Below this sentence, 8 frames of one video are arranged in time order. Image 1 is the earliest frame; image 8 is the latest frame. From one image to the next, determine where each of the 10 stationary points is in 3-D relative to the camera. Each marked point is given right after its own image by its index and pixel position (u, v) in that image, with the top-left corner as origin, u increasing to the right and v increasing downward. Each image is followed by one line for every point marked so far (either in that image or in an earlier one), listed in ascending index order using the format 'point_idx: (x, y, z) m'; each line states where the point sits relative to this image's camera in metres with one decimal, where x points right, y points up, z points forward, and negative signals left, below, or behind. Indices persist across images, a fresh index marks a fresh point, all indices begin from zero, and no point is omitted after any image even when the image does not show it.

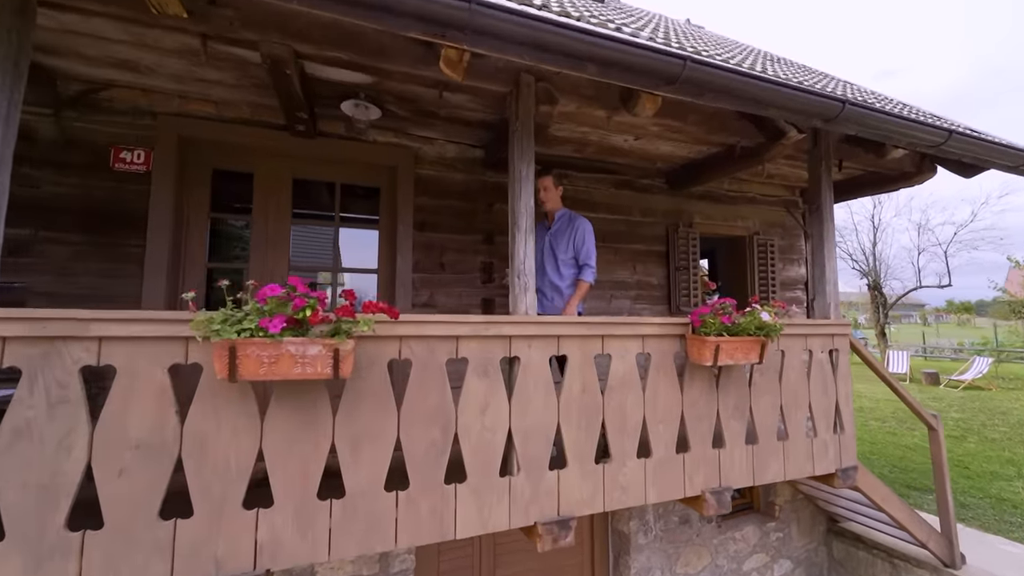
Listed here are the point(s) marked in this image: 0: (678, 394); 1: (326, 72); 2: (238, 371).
0: (+1.3, -0.8, +3.3) m
1: (-1.4, +1.6, +3.1) m
2: (-1.3, -0.4, +2.1) m
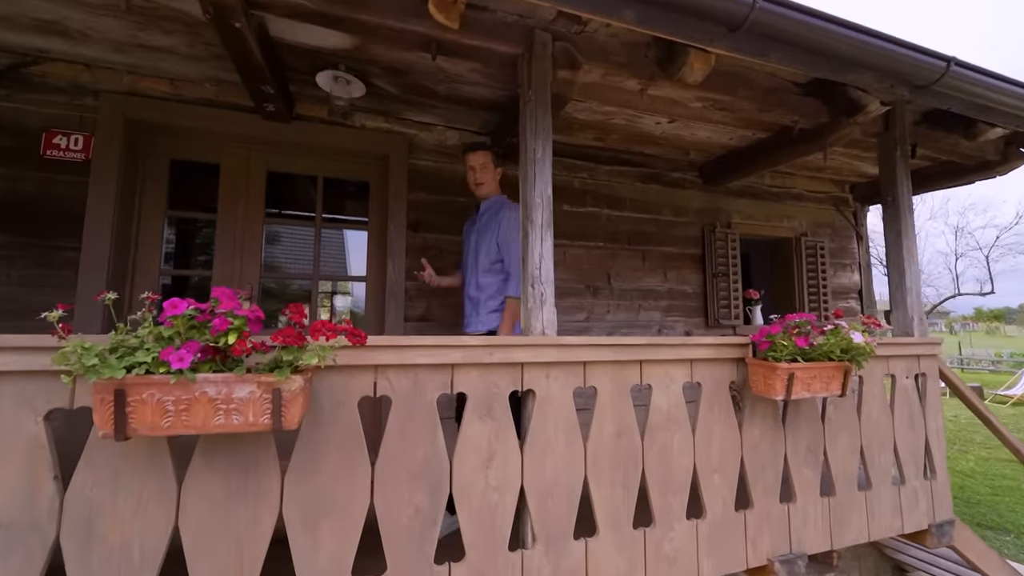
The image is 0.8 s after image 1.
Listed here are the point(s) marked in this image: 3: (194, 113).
0: (+1.4, -0.9, +2.6) m
1: (-1.3, +1.5, +2.5) m
2: (-1.3, -0.5, +1.4) m
3: (-2.3, +1.3, +3.1) m
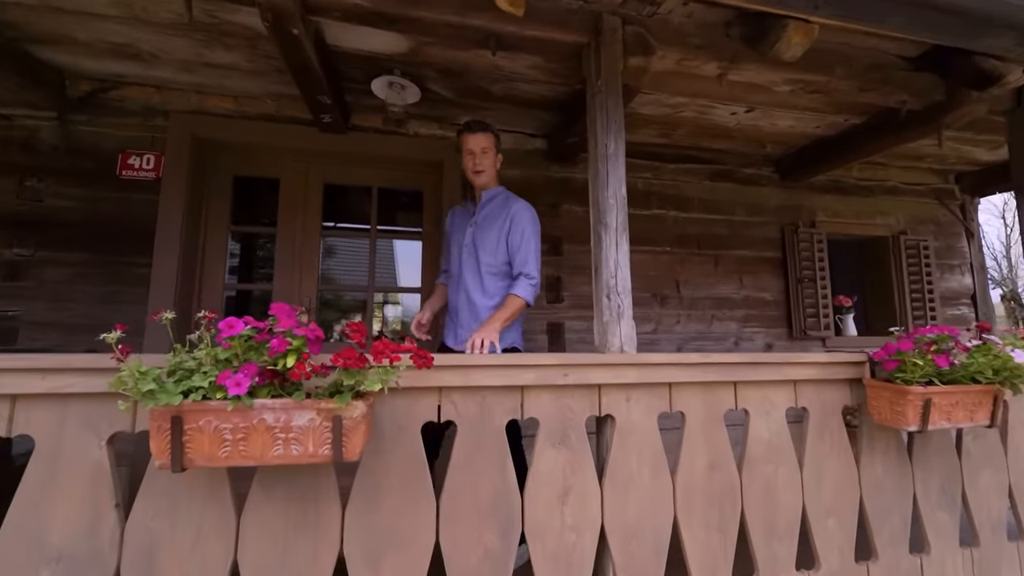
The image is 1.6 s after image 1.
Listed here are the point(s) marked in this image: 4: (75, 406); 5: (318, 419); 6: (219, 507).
0: (+1.8, -0.9, +2.2) m
1: (-0.9, +1.4, +2.4) m
2: (-1.0, -0.5, +1.3) m
3: (-1.9, +1.2, +3.1) m
4: (-1.5, -0.4, +1.5) m
5: (-0.6, -0.4, +1.4) m
6: (-1.1, -0.8, +1.5) m
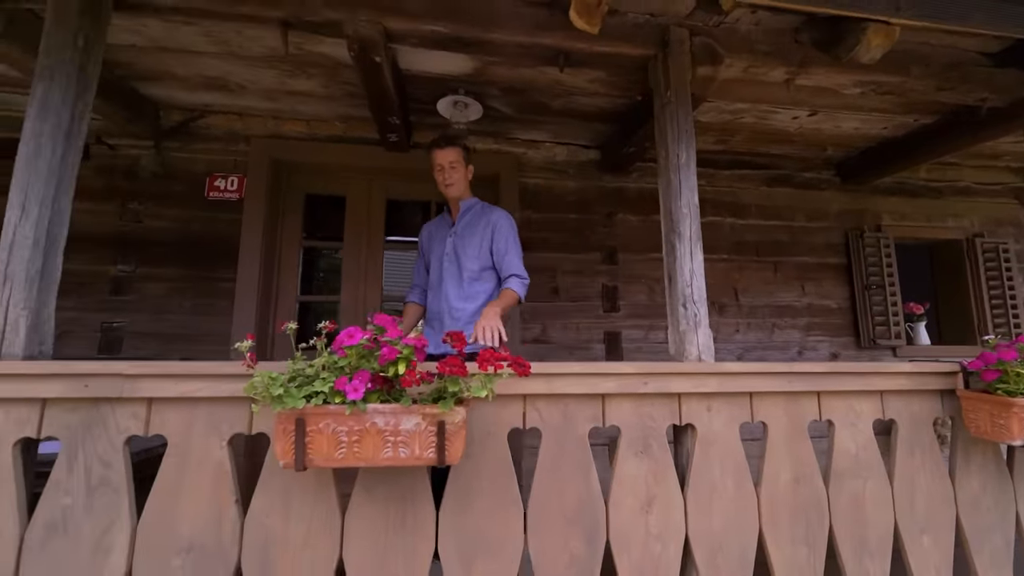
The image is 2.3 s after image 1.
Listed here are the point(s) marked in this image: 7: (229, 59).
0: (+2.1, -1.0, +2.1) m
1: (-0.5, +1.4, +2.5) m
2: (-0.7, -0.6, +1.4) m
3: (-1.5, +1.1, +3.3) m
4: (-1.2, -0.5, +1.6) m
5: (-0.3, -0.5, +1.5) m
6: (-0.7, -0.8, +1.6) m
7: (-1.7, +1.4, +2.6) m
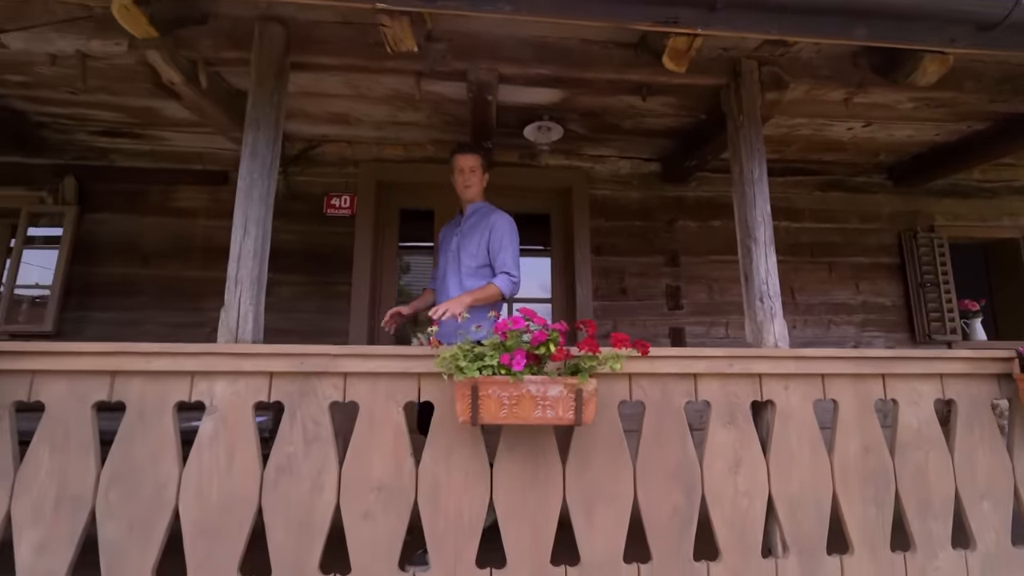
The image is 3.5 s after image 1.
0: (+2.7, -0.9, +2.3) m
1: (+0.1, +1.4, +3.0) m
2: (-0.1, -0.6, +1.9) m
3: (-0.8, +1.1, +3.8) m
4: (-0.6, -0.5, +2.1) m
5: (+0.2, -0.5, +1.9) m
6: (-0.2, -0.8, +2.1) m
7: (-1.1, +1.4, +3.1) m
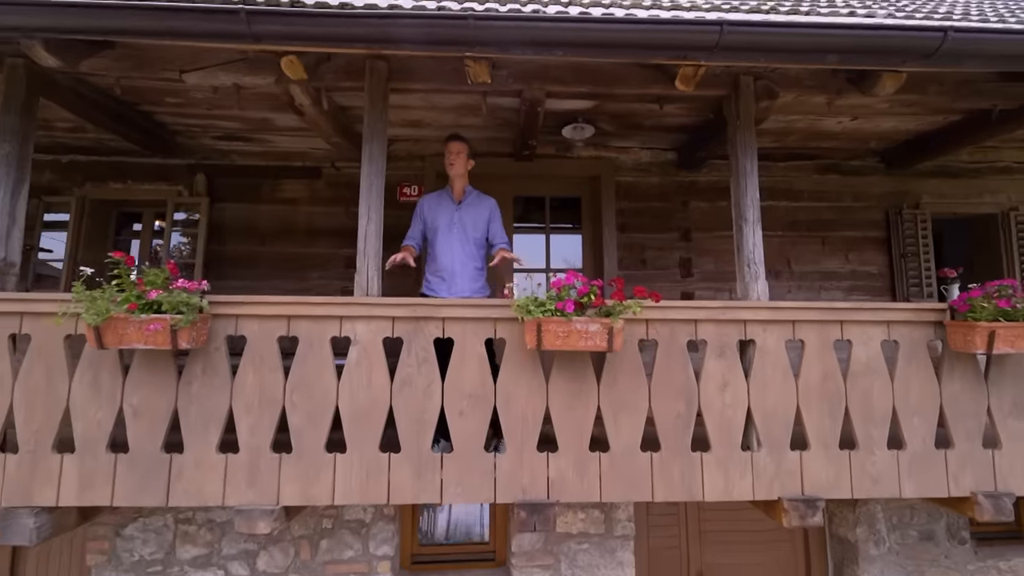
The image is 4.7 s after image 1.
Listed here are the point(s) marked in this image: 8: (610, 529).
0: (+3.1, -0.7, +3.1) m
1: (+0.4, +1.6, +3.7) m
2: (+0.2, -0.4, +2.7) m
3: (-0.4, +1.4, +4.6) m
4: (-0.3, -0.2, +2.9) m
5: (+0.6, -0.3, +2.7) m
6: (+0.2, -0.6, +2.9) m
7: (-0.8, +1.7, +3.9) m
8: (+1.0, -2.3, +4.1) m
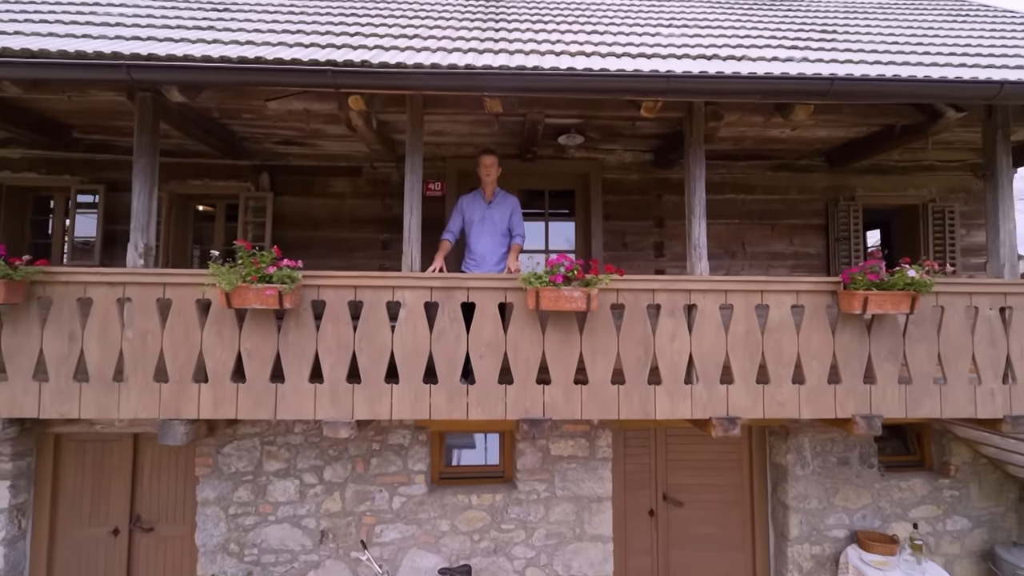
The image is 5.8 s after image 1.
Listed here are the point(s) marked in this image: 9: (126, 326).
0: (+3.1, -0.5, +4.2) m
1: (+0.5, +1.9, +4.7) m
2: (+0.2, -0.2, +3.8) m
3: (-0.3, +1.7, +5.6) m
4: (-0.2, 0.0, +4.0) m
5: (+0.6, -0.1, +3.8) m
6: (+0.2, -0.4, +4.0) m
7: (-0.7, +1.9, +4.9) m
8: (+1.0, -2.1, +5.2) m
9: (-3.6, -0.4, +4.0) m
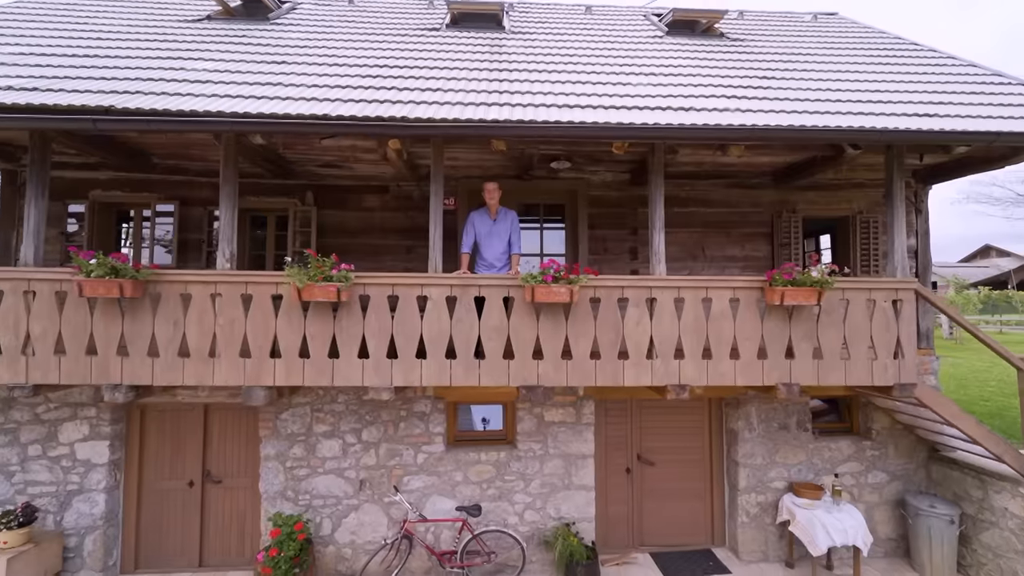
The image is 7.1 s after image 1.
0: (+3.2, -0.4, +5.4) m
1: (+0.5, +1.9, +5.9) m
2: (+0.3, -0.1, +5.0) m
3: (-0.3, +1.7, +6.8) m
4: (-0.2, 0.0, +5.3) m
5: (+0.6, 0.0, +5.0) m
6: (+0.3, -0.4, +5.2) m
7: (-0.7, +2.0, +6.1) m
8: (+1.0, -2.0, +6.5) m
9: (-3.6, -0.3, +5.2) m
